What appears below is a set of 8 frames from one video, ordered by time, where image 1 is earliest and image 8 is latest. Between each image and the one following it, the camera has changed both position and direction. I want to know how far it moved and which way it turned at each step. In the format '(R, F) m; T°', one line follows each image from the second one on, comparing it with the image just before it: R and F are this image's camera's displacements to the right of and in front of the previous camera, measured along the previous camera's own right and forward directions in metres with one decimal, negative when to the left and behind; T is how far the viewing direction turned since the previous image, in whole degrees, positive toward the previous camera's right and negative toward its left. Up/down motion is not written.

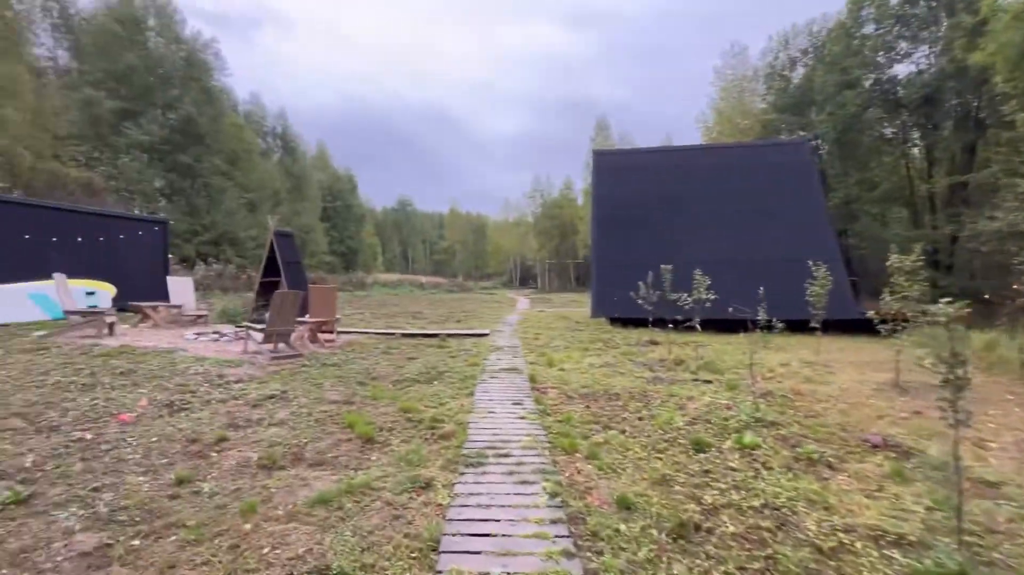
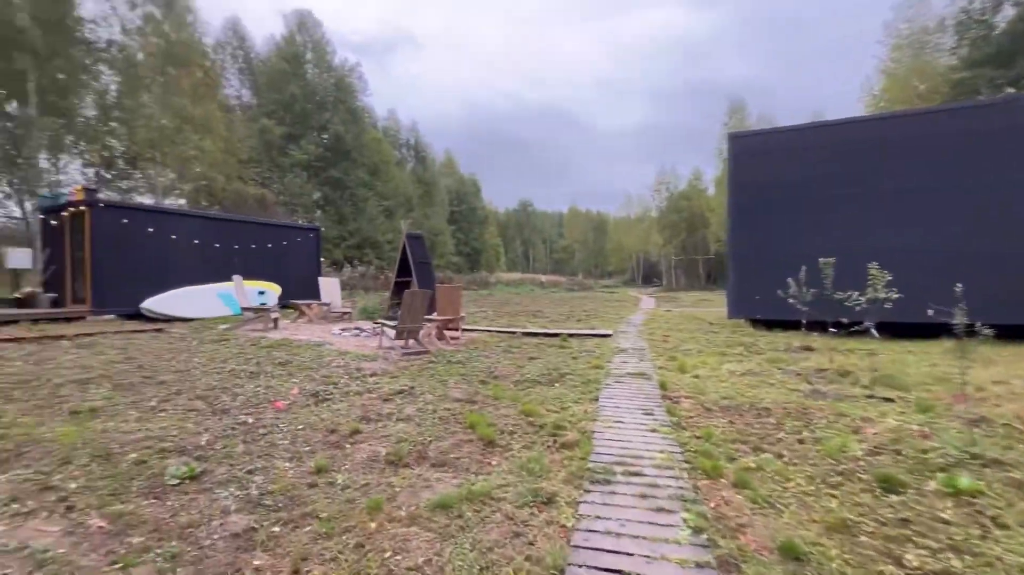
(-0.1, +0.3) m; -15°
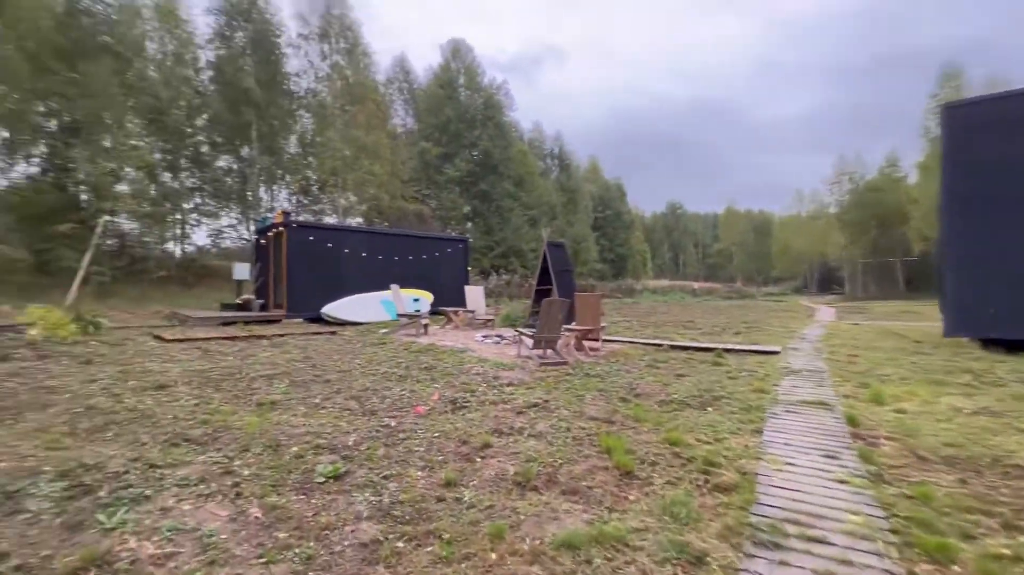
(+0.1, +0.3) m; -17°
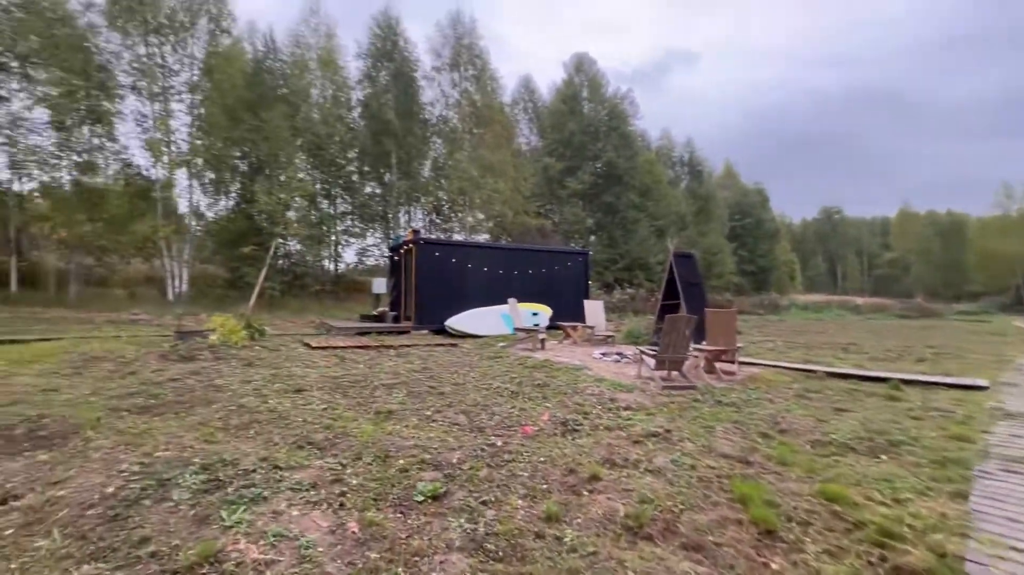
(+0.1, +0.3) m; -15°
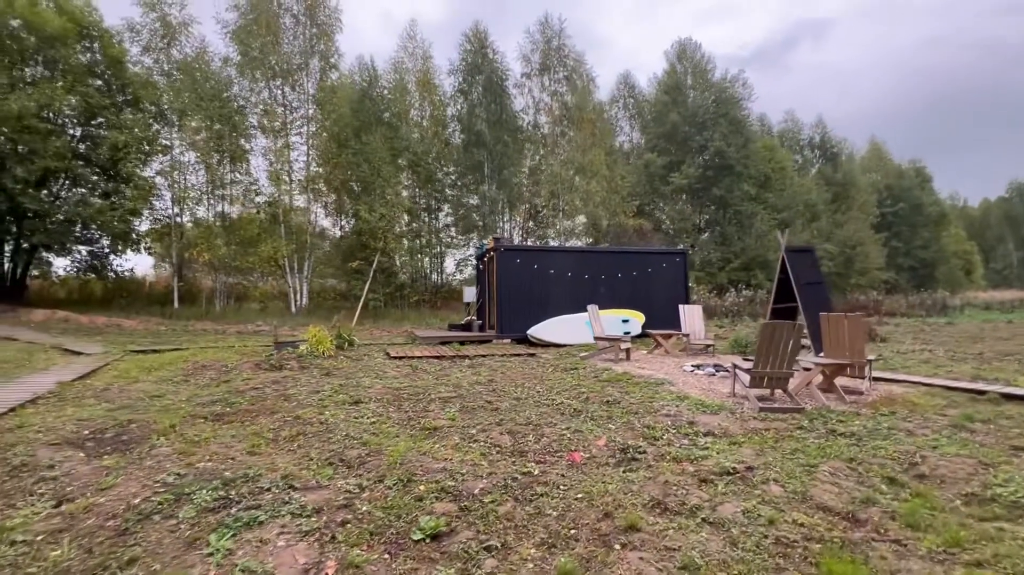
(+0.7, +0.6) m; -14°
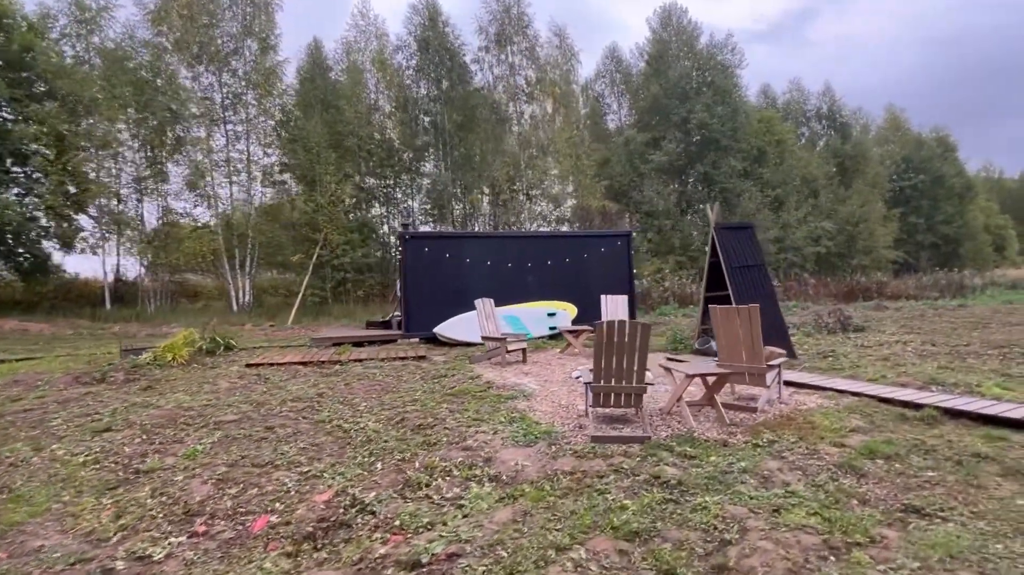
(+2.5, +1.4) m; -3°
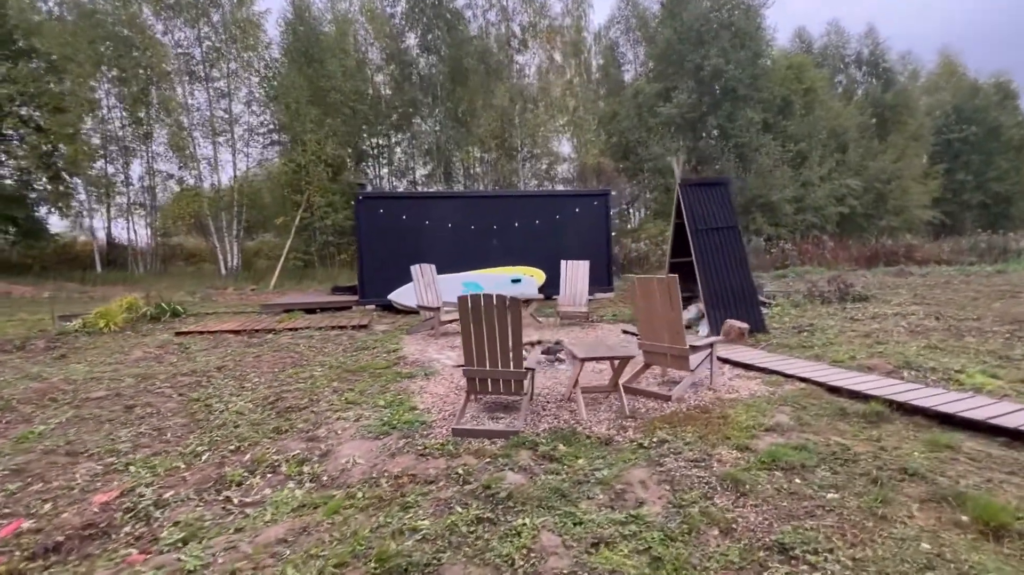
(+1.4, +0.7) m; -3°
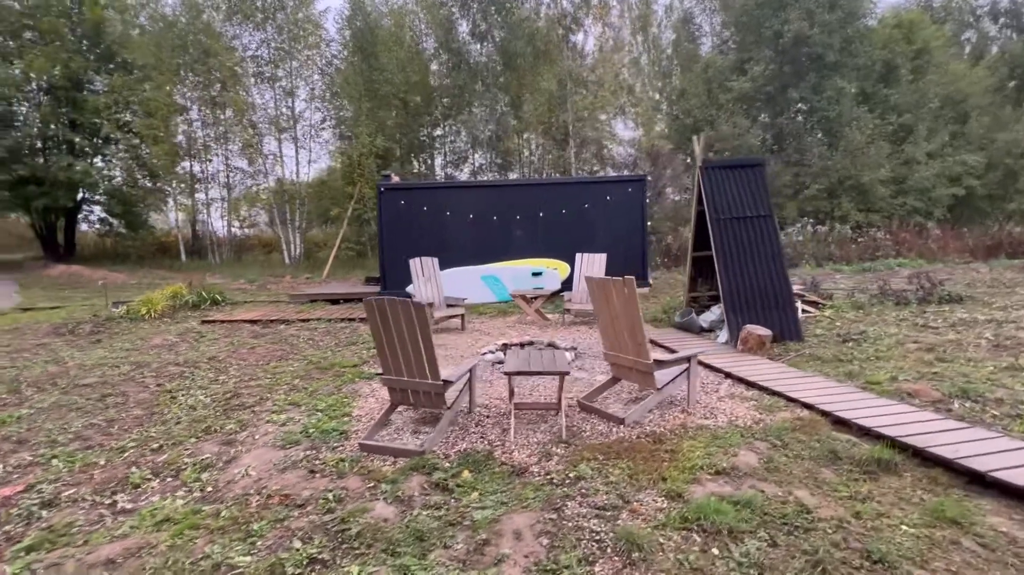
(+1.1, +0.5) m; -10°
